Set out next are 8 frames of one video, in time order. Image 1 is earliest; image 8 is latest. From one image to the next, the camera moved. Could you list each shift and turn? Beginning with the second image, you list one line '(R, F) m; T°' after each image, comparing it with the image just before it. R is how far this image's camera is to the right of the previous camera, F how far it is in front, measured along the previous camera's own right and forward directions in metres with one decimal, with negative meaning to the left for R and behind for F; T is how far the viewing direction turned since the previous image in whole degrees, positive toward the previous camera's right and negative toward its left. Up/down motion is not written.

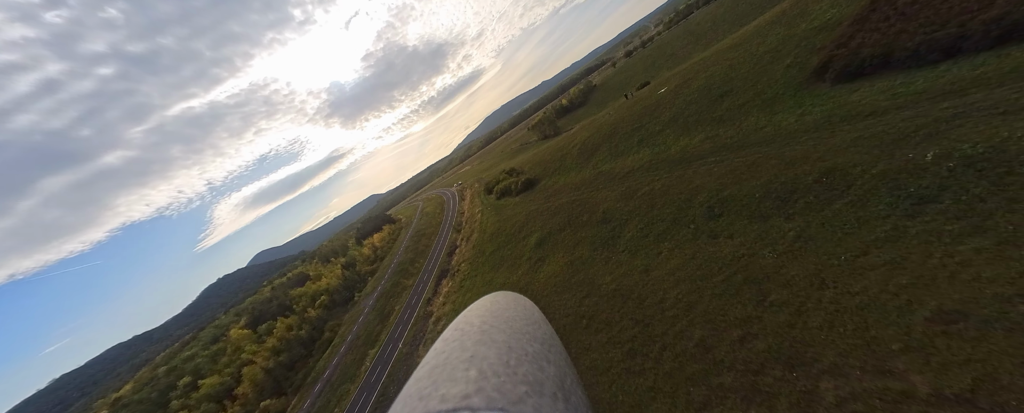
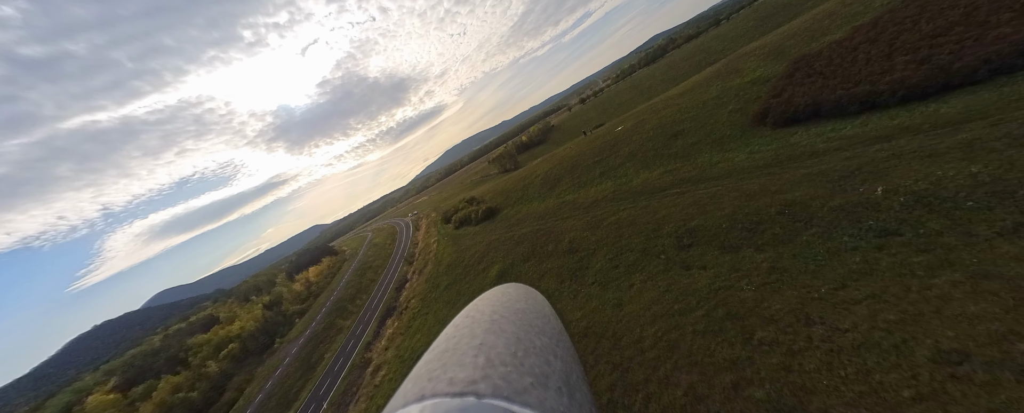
(-0.2, +2.0) m; +9°
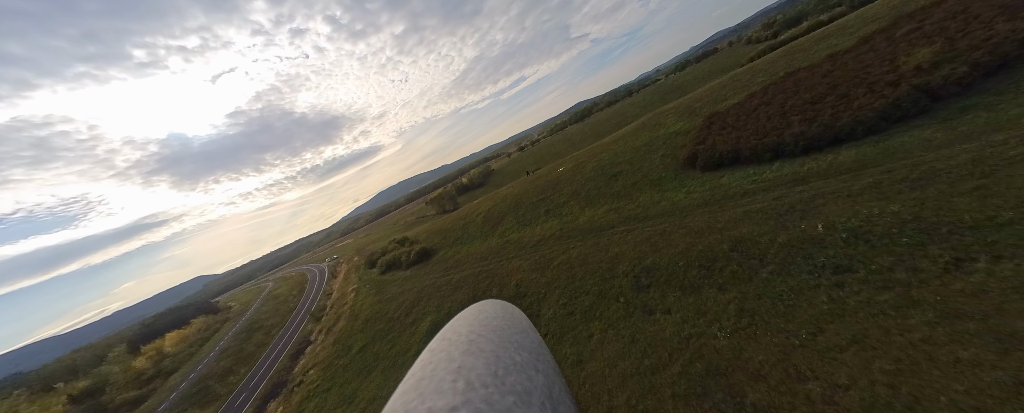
(0.0, +2.9) m; +13°
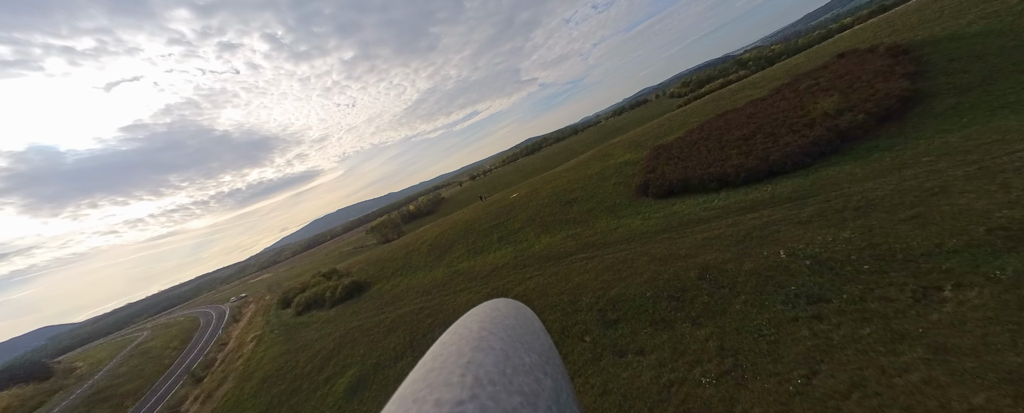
(0.0, +2.3) m; +10°
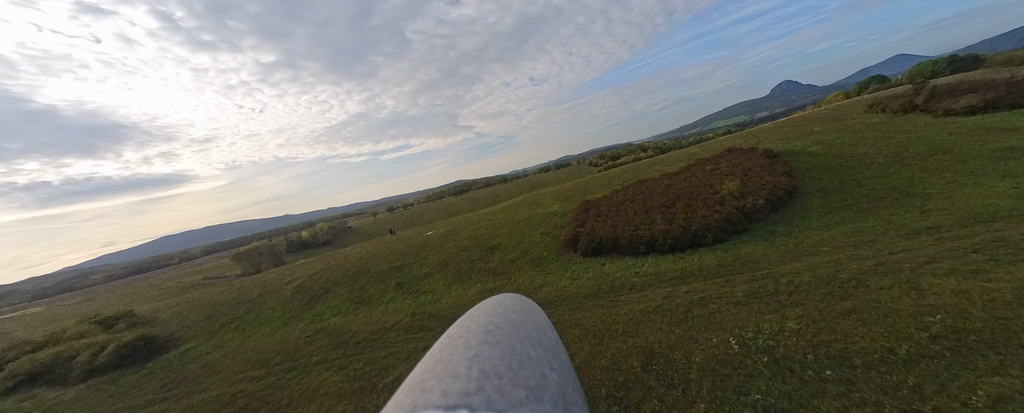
(+0.9, +3.9) m; +15°
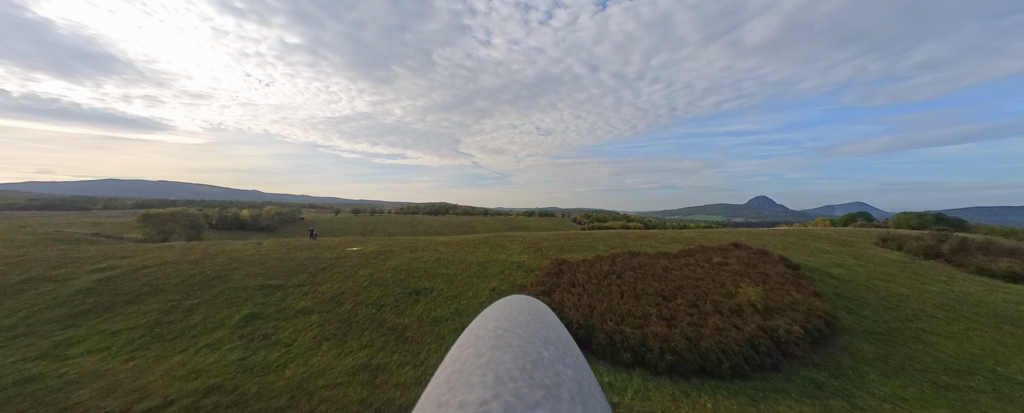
(+1.6, +5.7) m; +3°
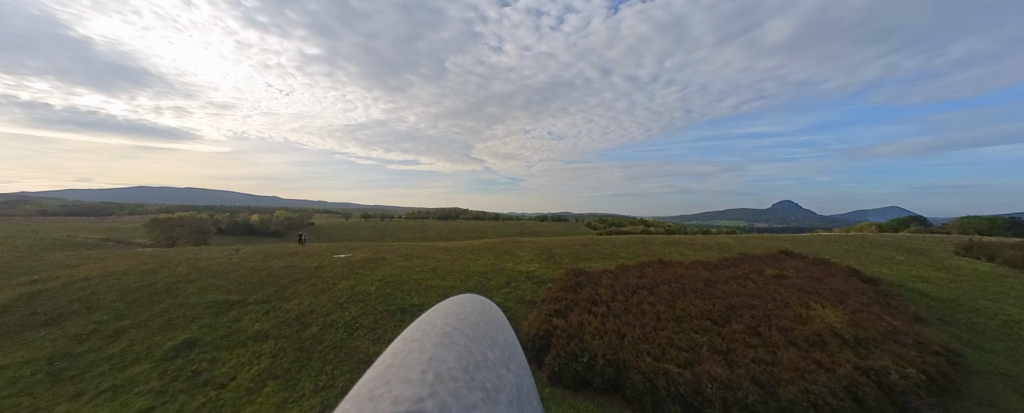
(+0.2, +3.0) m; -2°
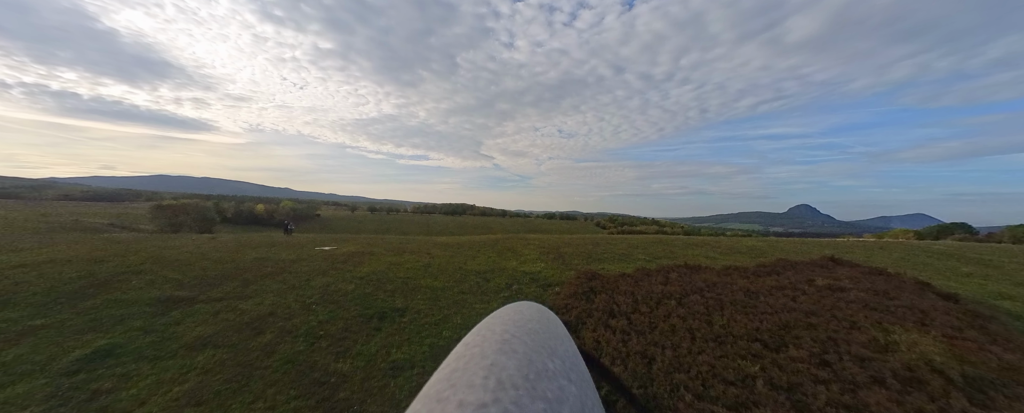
(+0.2, +2.3) m; -2°
